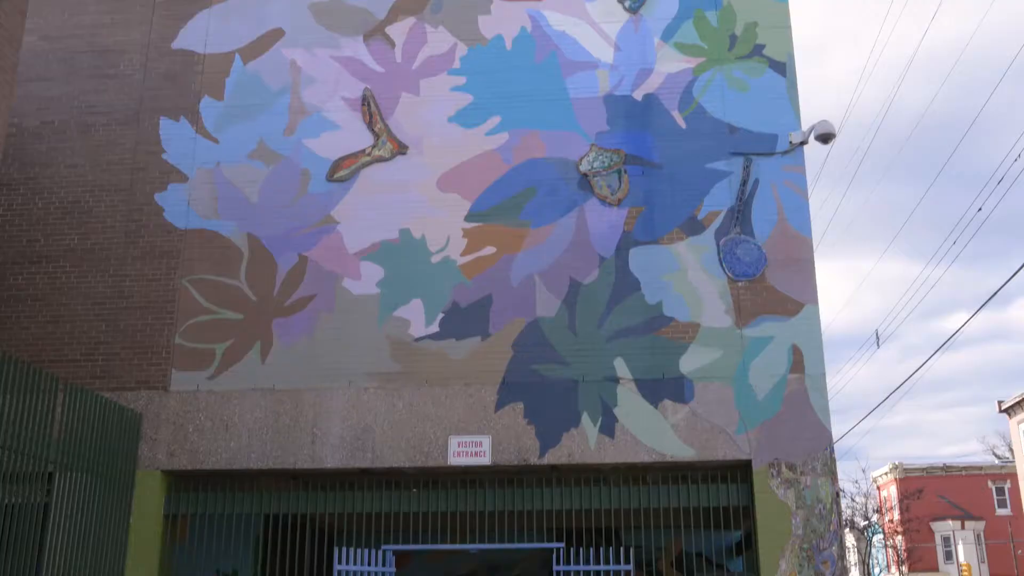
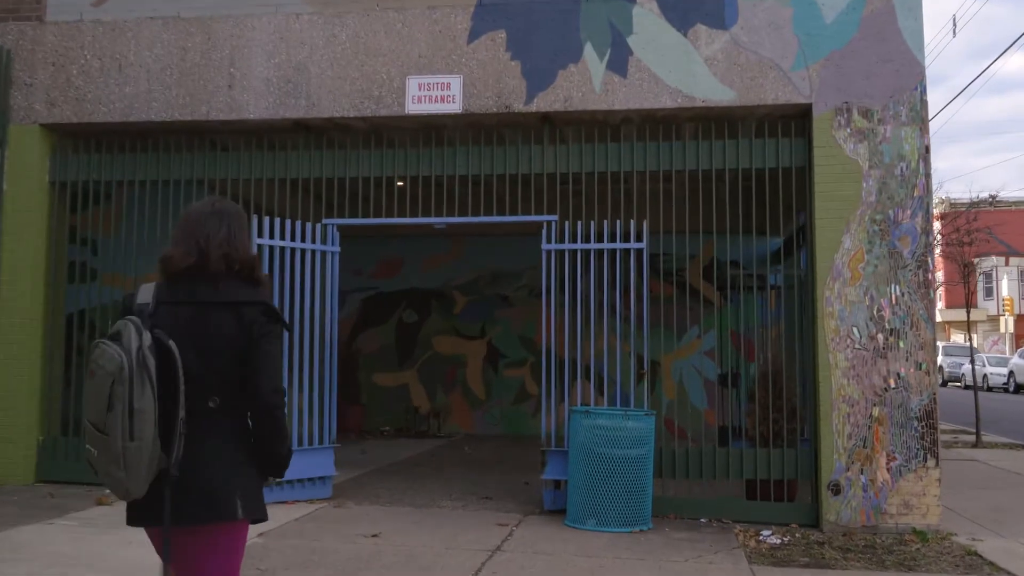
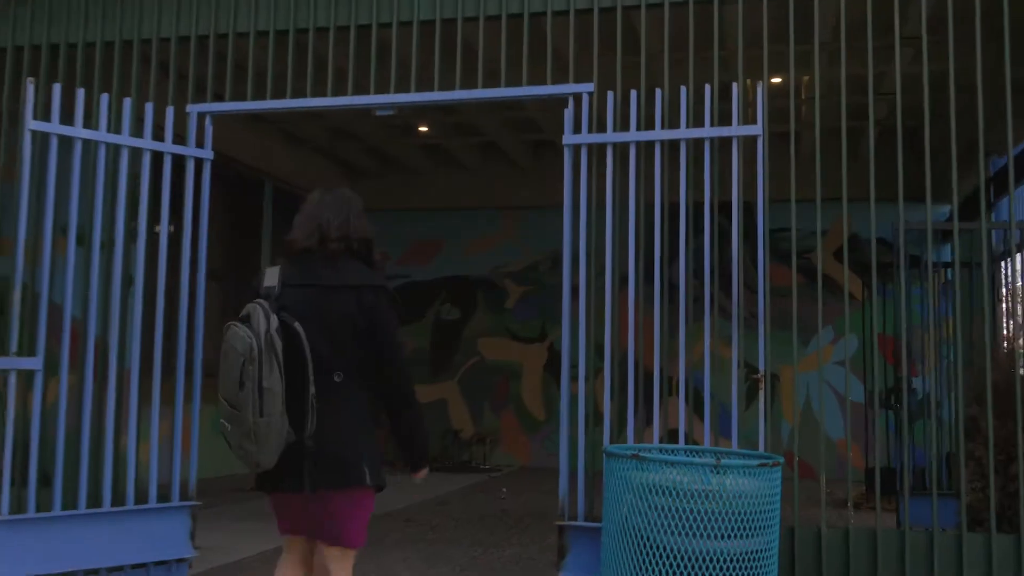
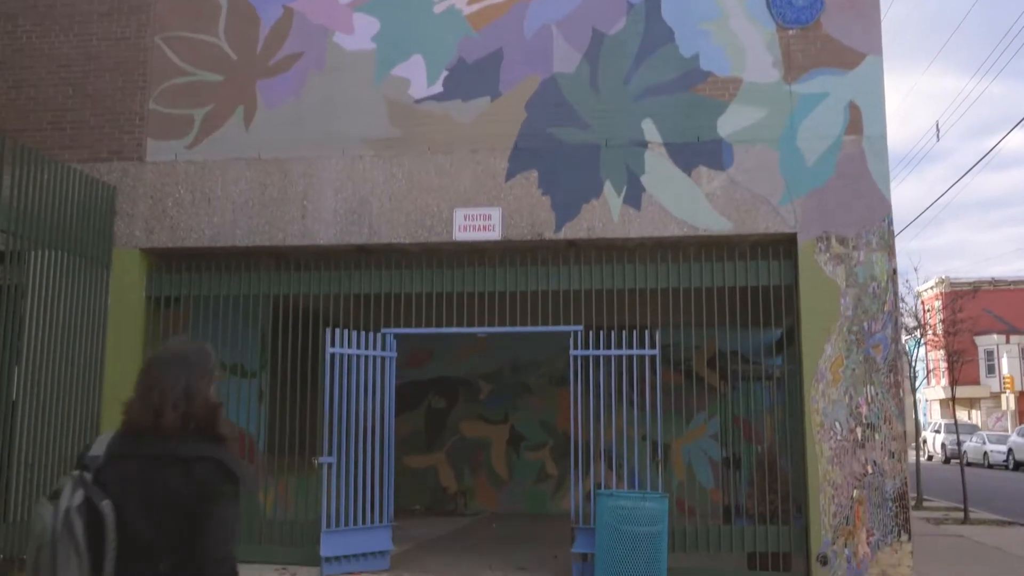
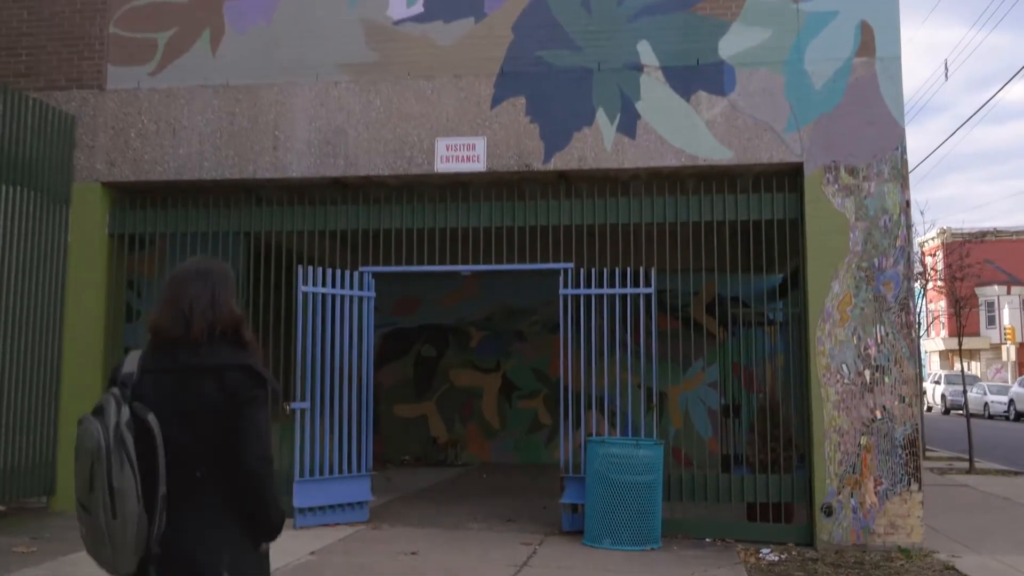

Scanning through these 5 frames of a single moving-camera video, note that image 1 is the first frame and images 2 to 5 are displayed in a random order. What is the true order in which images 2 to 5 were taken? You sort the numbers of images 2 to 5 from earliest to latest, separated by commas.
4, 5, 2, 3
